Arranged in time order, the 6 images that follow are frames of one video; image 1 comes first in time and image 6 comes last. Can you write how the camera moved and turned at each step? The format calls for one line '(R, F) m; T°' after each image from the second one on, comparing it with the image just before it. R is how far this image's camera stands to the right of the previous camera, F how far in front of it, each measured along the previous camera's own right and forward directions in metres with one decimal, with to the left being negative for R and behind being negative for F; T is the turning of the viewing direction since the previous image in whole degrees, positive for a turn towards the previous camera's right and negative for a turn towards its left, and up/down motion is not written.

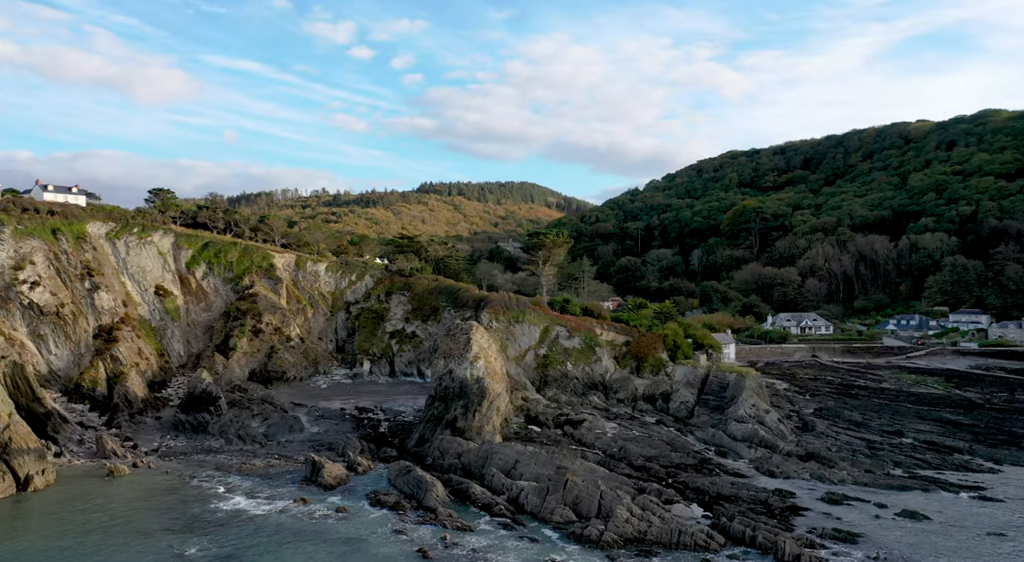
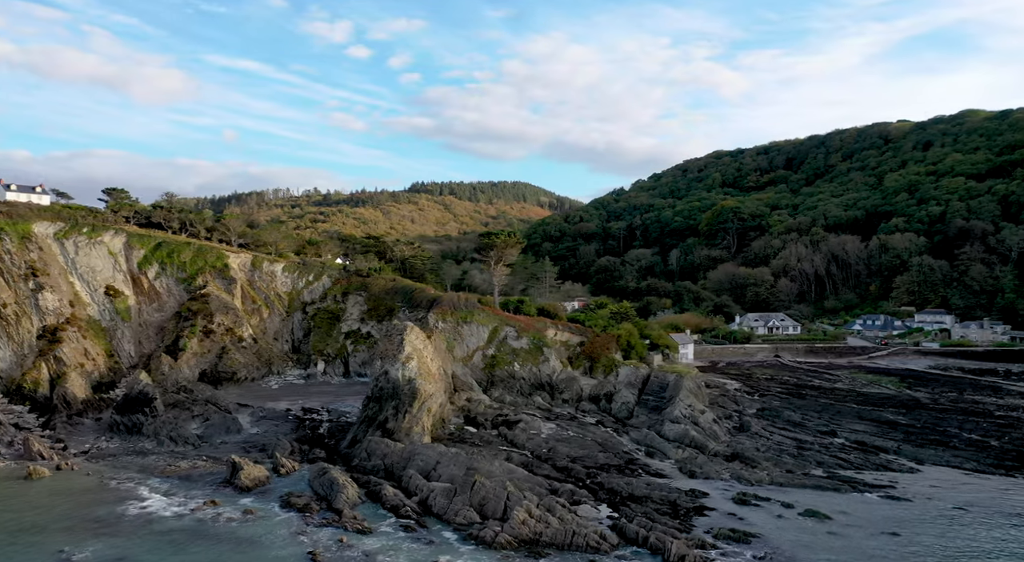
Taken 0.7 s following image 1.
(+3.2, 0.0) m; 0°
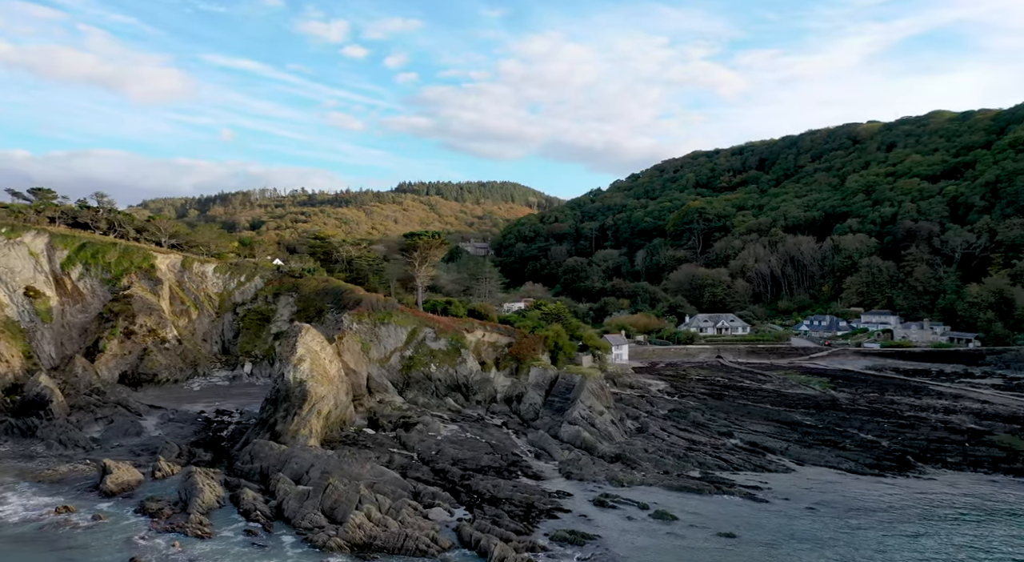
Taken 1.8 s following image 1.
(+5.0, +0.1) m; +1°
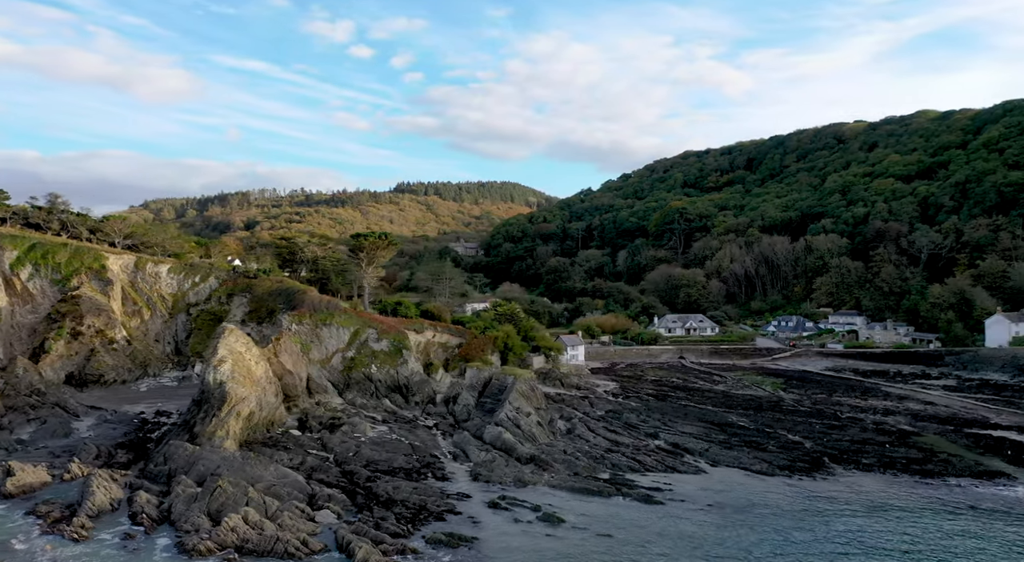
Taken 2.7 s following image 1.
(+4.0, +0.1) m; 0°
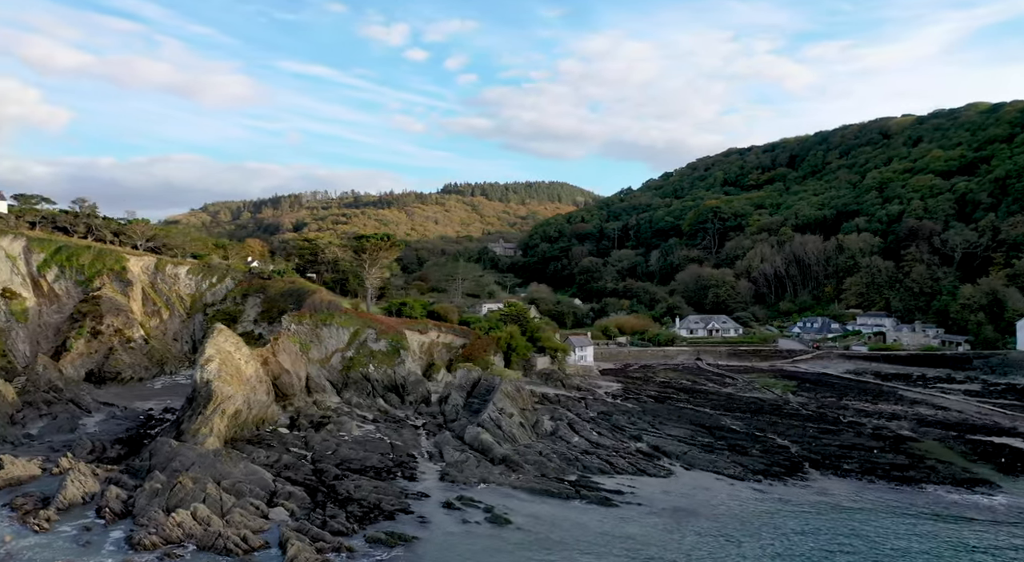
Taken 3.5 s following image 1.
(+3.6, +0.1) m; -4°
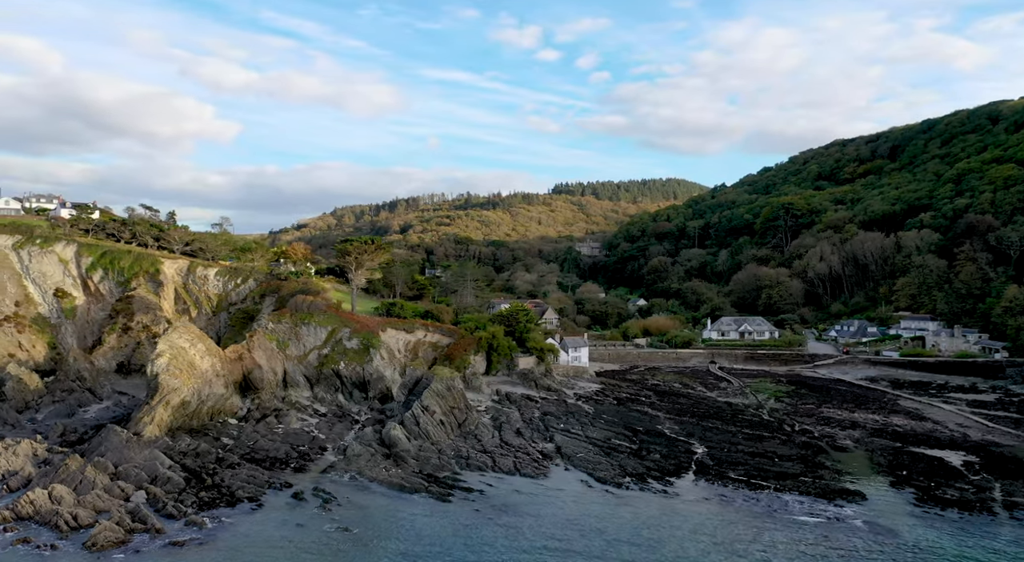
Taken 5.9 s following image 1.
(+10.8, 0.0) m; -9°
